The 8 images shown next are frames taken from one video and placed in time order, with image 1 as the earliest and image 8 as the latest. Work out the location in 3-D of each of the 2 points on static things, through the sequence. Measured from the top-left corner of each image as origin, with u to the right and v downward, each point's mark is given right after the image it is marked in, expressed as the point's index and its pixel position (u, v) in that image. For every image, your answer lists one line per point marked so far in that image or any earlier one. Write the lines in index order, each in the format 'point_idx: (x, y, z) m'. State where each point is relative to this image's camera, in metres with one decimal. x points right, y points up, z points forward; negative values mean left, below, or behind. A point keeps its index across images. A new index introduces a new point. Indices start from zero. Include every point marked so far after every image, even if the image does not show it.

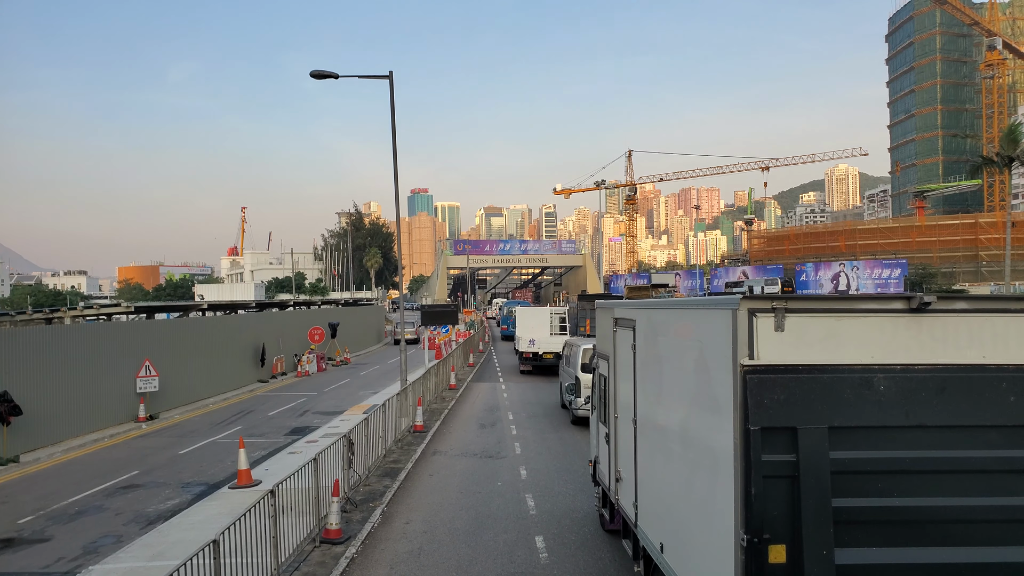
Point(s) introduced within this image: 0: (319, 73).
0: (-5.5, +6.1, +18.8) m
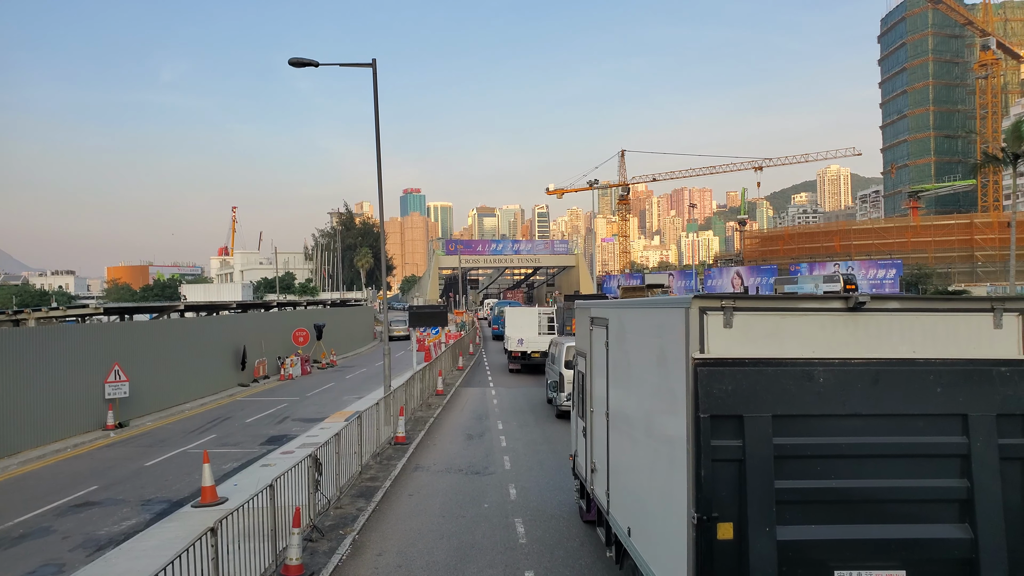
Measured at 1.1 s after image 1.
0: (-5.8, +6.1, +17.7) m
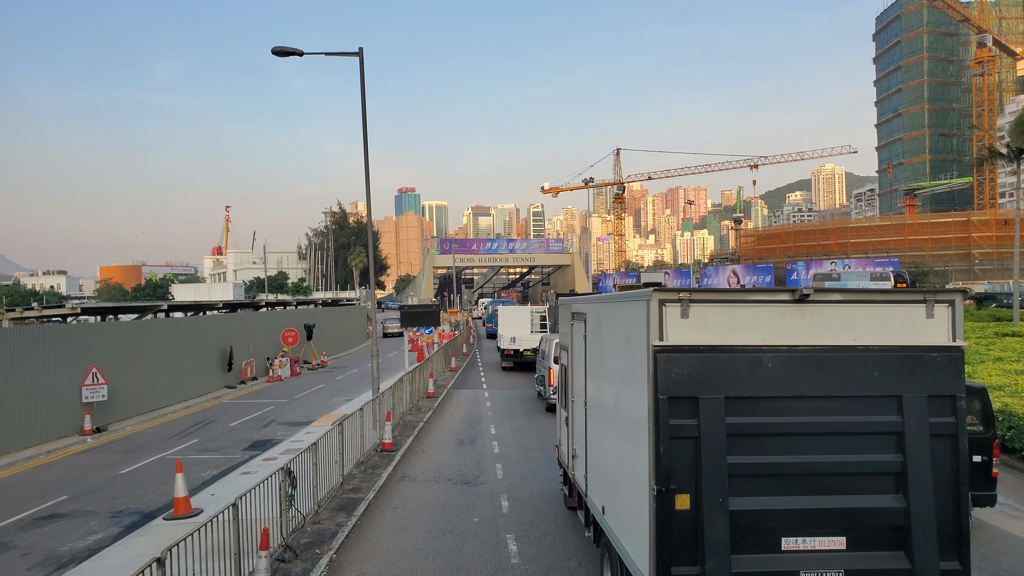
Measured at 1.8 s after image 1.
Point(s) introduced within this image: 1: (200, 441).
0: (-5.9, +6.1, +17.0) m
1: (-8.4, -4.1, +17.9) m
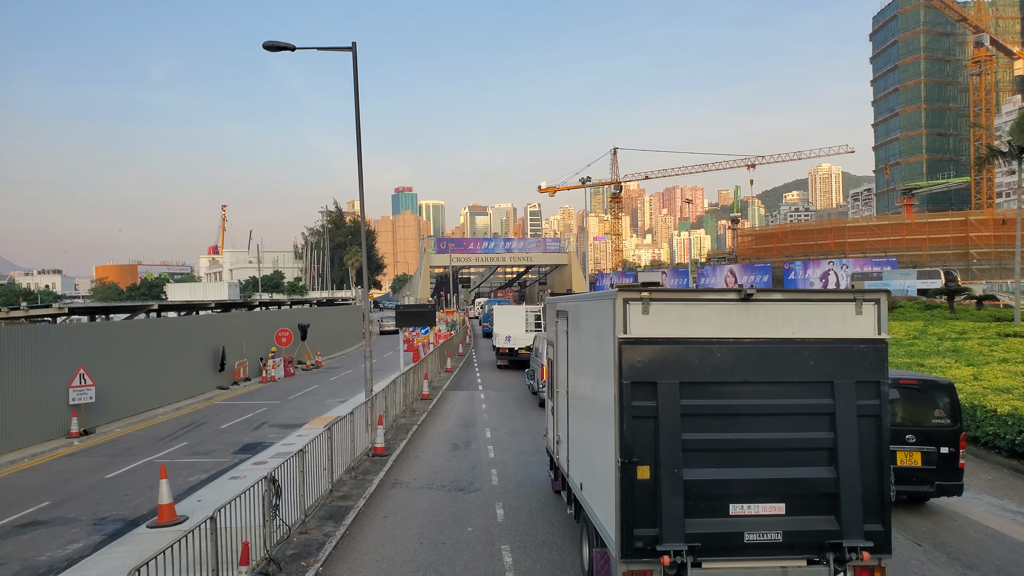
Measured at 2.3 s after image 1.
0: (-6.0, +6.1, +16.6) m
1: (-8.6, -4.1, +17.5) m
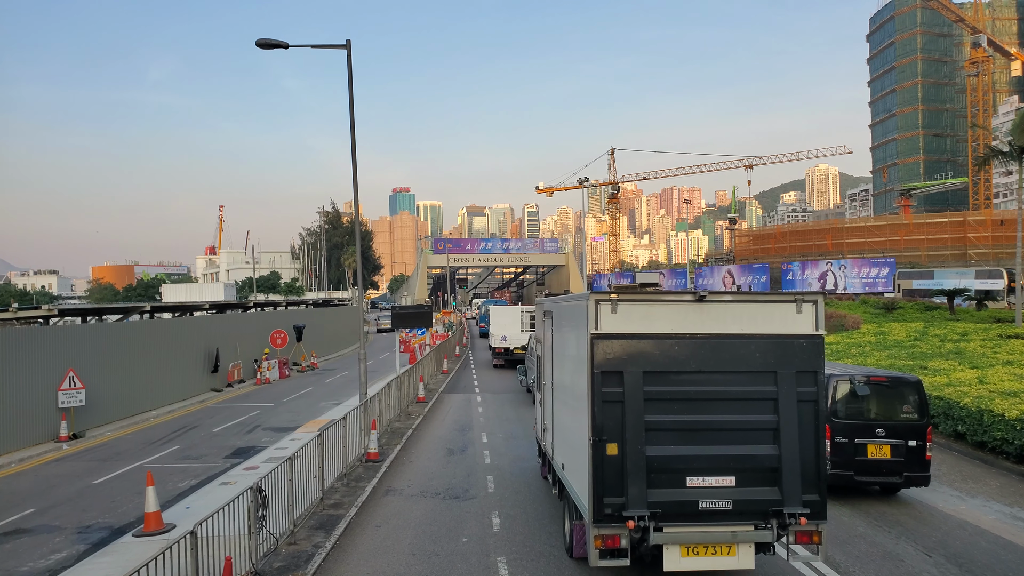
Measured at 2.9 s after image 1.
0: (-6.1, +6.1, +16.3) m
1: (-8.6, -4.2, +17.2) m
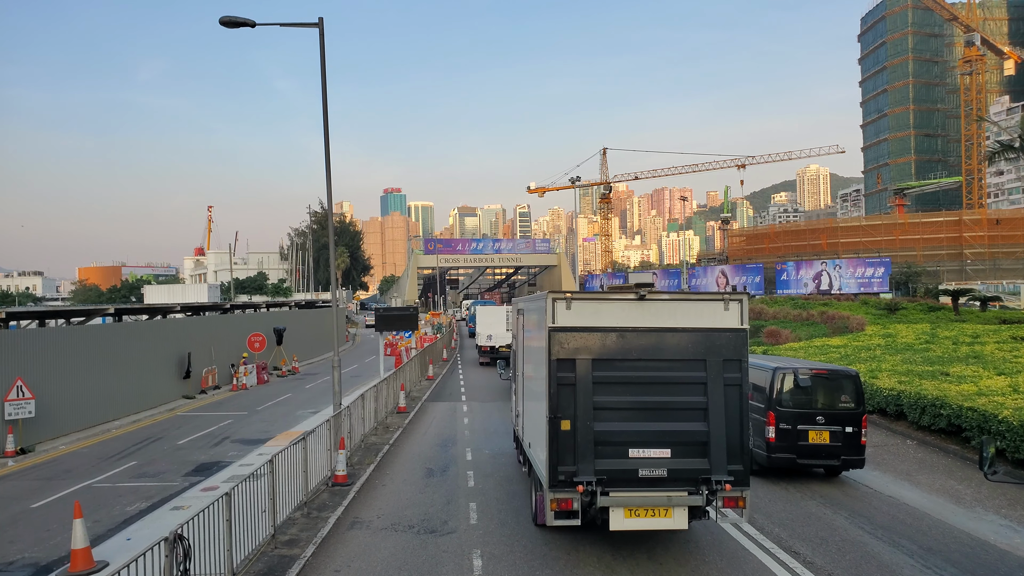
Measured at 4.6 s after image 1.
0: (-6.4, +6.1, +14.9) m
1: (-8.9, -4.2, +15.8) m
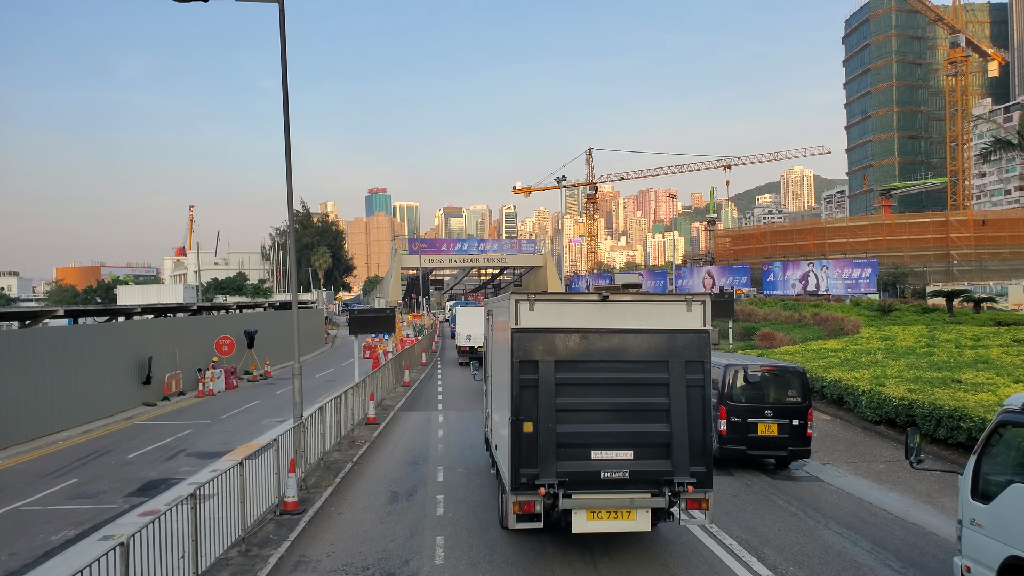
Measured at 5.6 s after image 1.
0: (-6.8, +6.1, +13.5) m
1: (-9.4, -4.2, +14.3) m
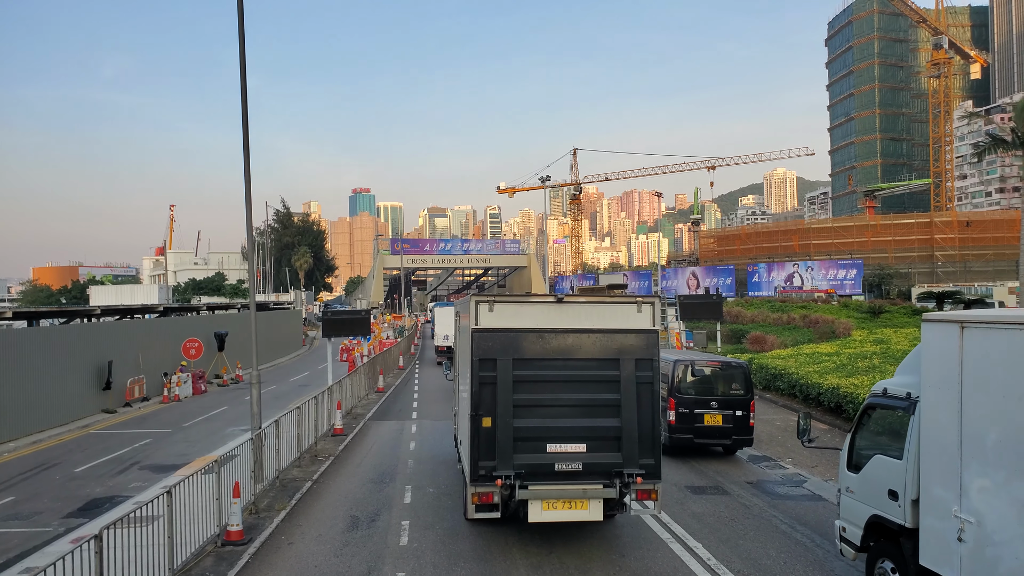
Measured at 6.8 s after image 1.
0: (-7.2, +6.1, +12.4) m
1: (-9.8, -4.2, +13.1) m
